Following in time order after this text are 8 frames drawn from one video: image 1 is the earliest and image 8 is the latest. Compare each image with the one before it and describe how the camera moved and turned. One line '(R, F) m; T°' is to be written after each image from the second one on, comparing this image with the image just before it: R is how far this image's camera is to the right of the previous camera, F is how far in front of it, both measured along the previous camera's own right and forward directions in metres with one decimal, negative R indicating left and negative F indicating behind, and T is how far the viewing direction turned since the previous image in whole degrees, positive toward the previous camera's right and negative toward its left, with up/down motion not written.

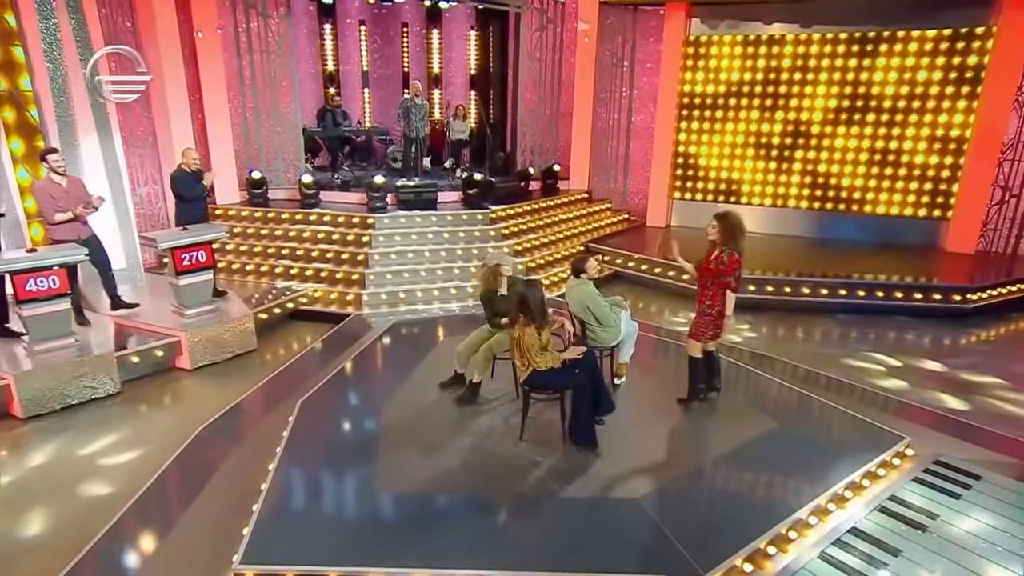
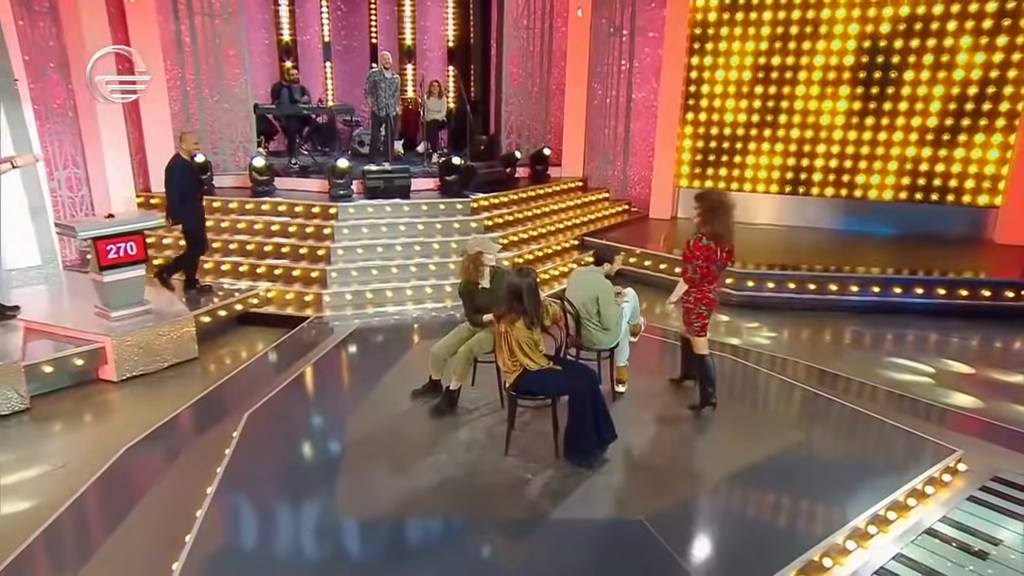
(0.0, +1.1) m; 0°
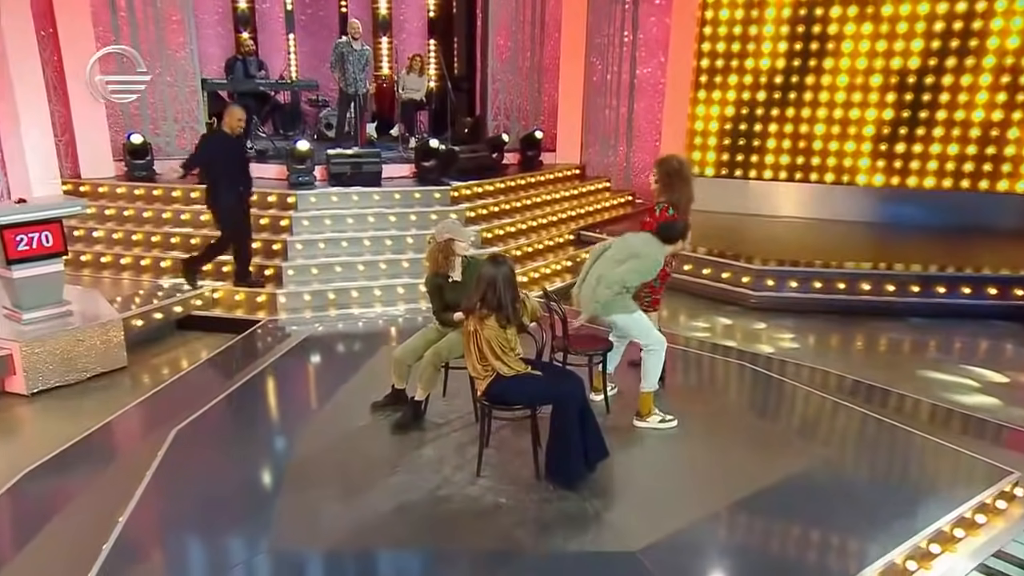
(+0.2, +0.9) m; -1°
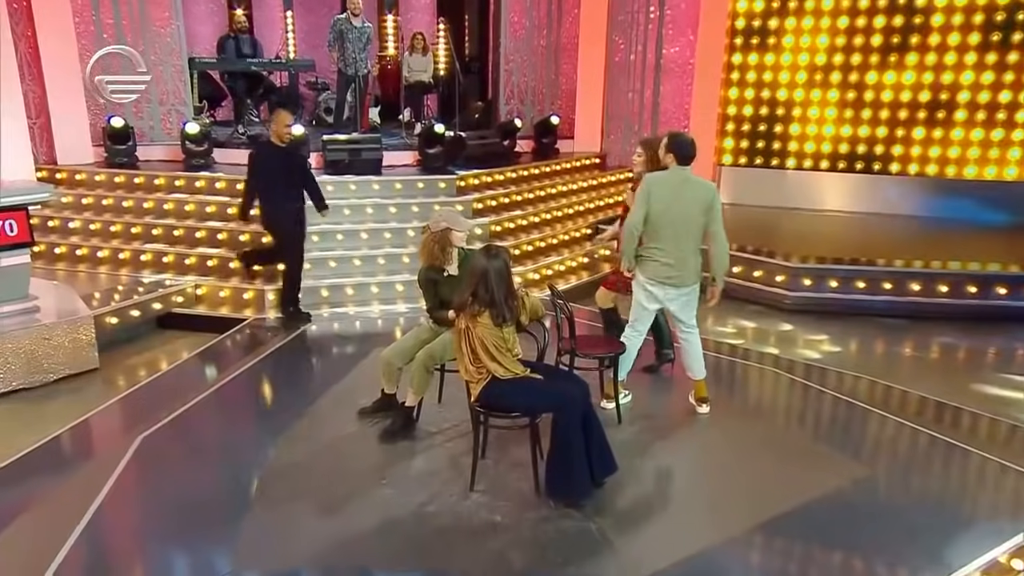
(+0.2, +0.5) m; -2°
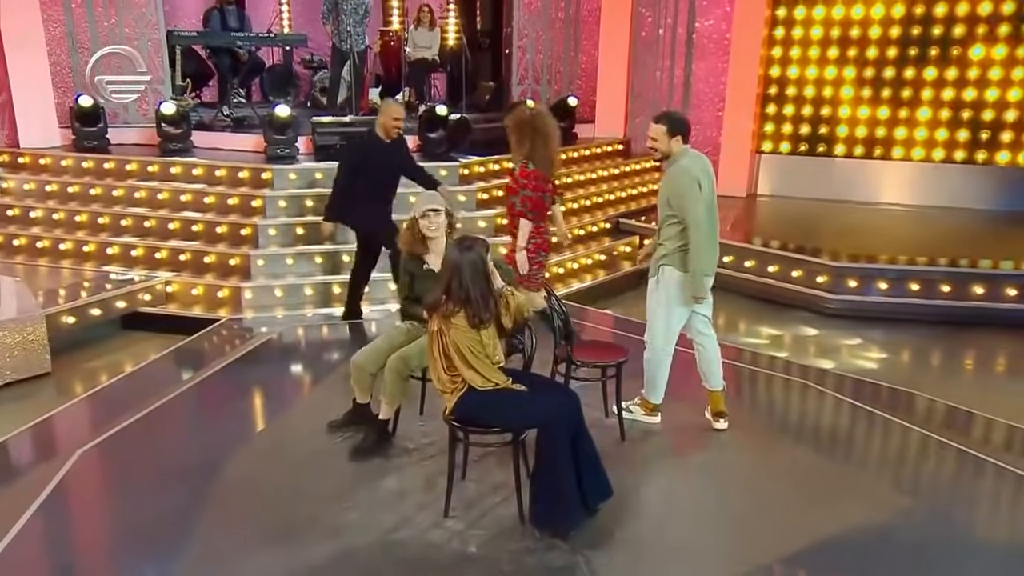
(+0.3, +0.6) m; -3°
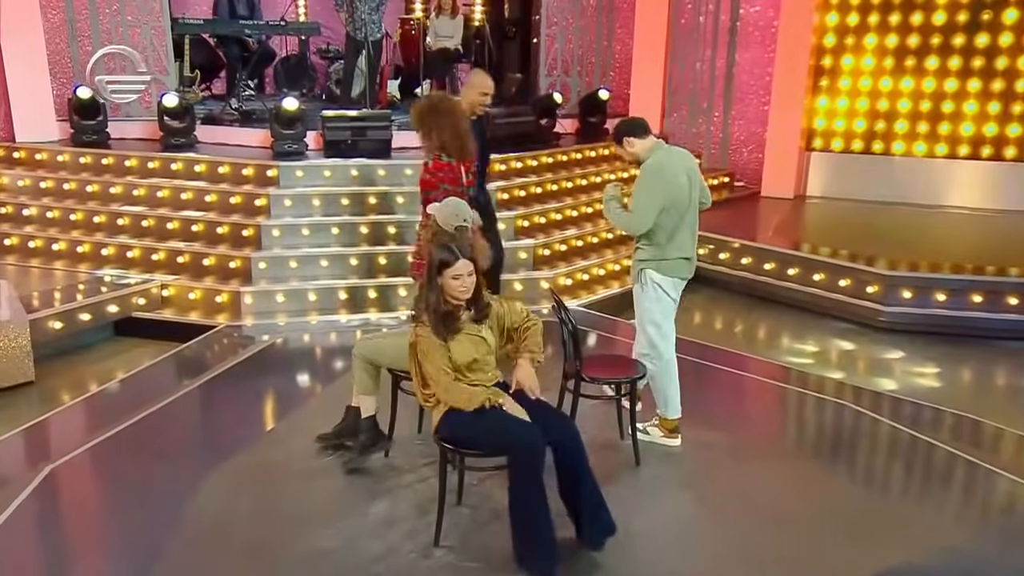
(+0.2, +0.4) m; -3°
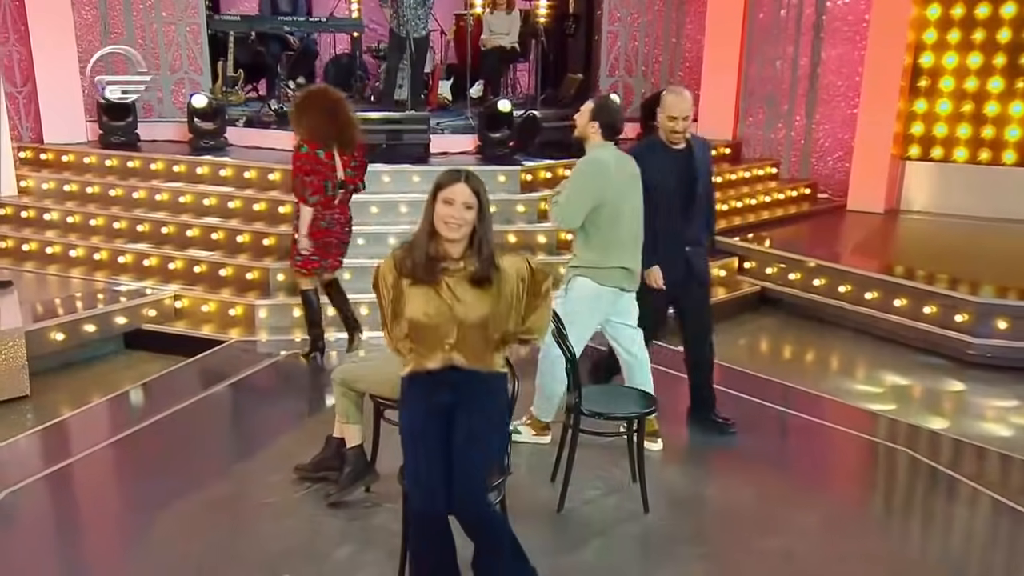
(+0.4, +0.5) m; -7°
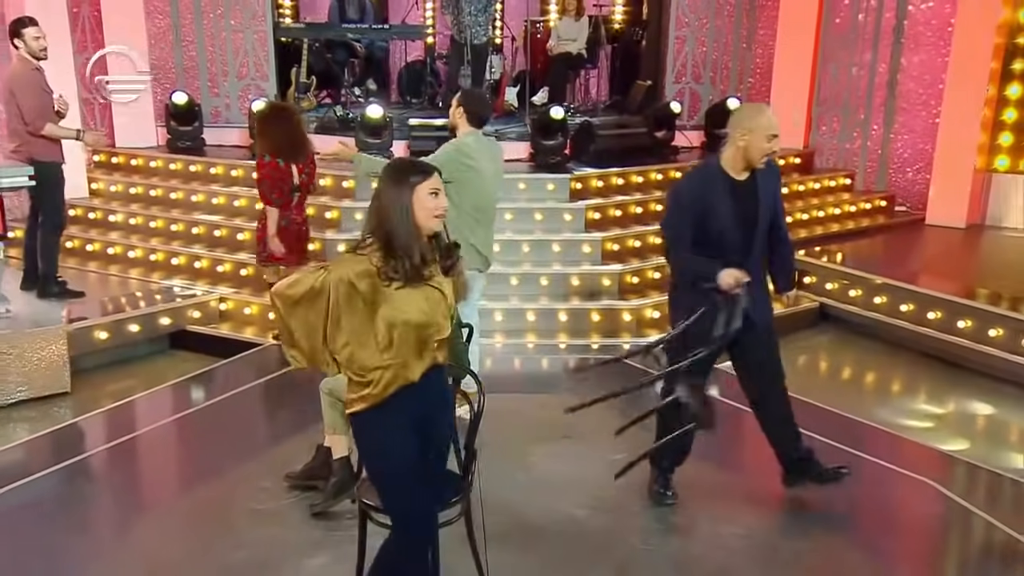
(+0.5, +0.1) m; -8°
